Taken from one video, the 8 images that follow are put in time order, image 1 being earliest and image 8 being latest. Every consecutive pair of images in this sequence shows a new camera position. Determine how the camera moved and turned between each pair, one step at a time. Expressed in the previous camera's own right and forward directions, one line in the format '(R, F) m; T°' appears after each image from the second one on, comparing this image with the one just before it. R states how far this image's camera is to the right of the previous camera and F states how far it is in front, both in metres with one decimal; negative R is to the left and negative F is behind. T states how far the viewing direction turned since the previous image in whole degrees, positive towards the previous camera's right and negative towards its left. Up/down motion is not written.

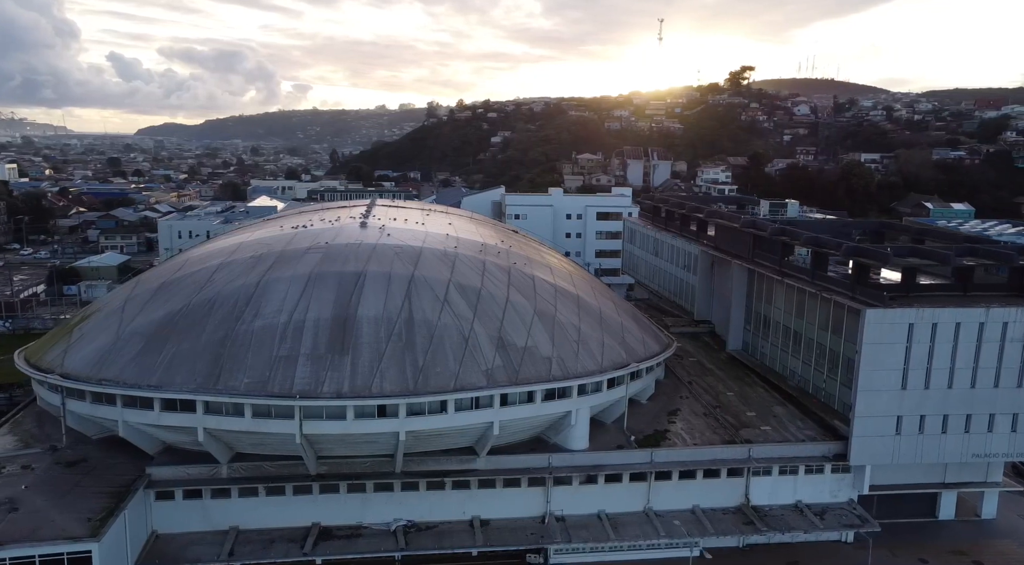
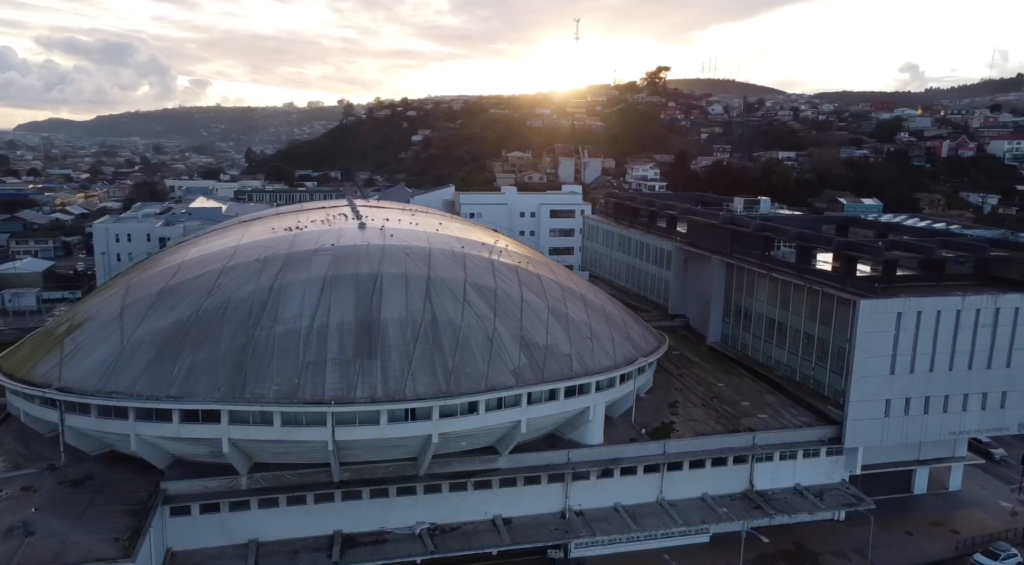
(-2.8, 0.0) m; +6°
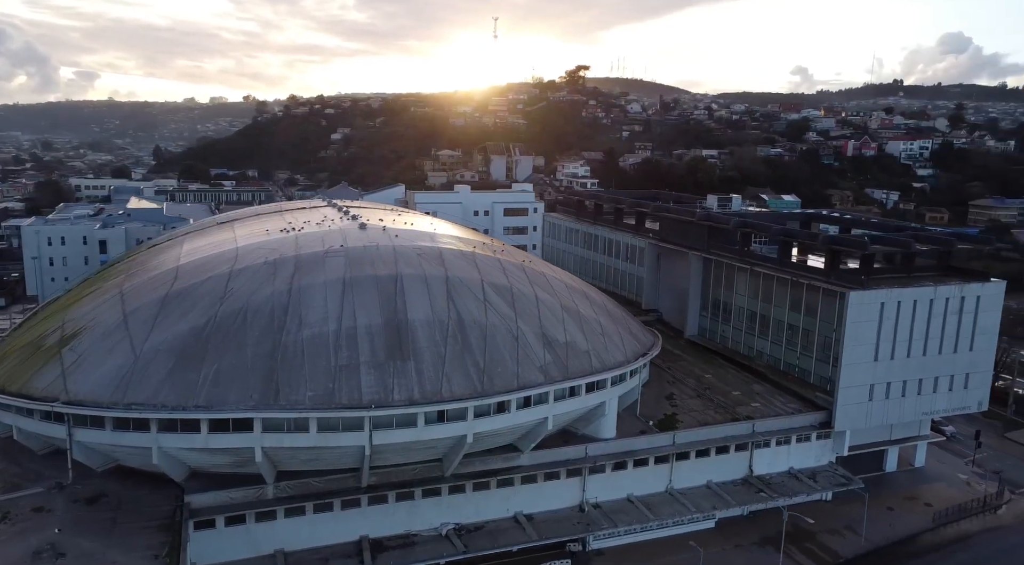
(-2.8, 0.0) m; +6°
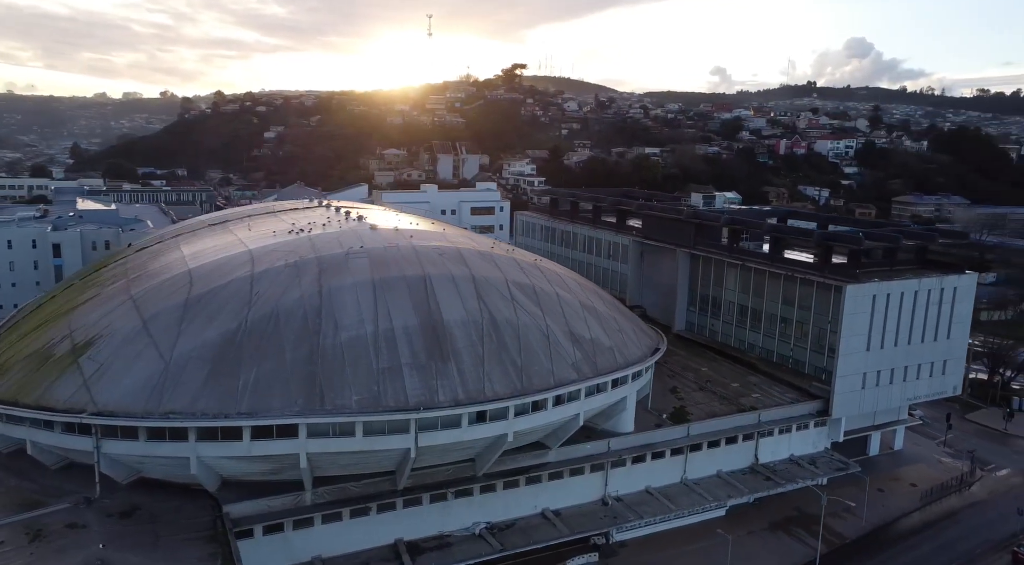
(-2.6, -0.1) m; +5°
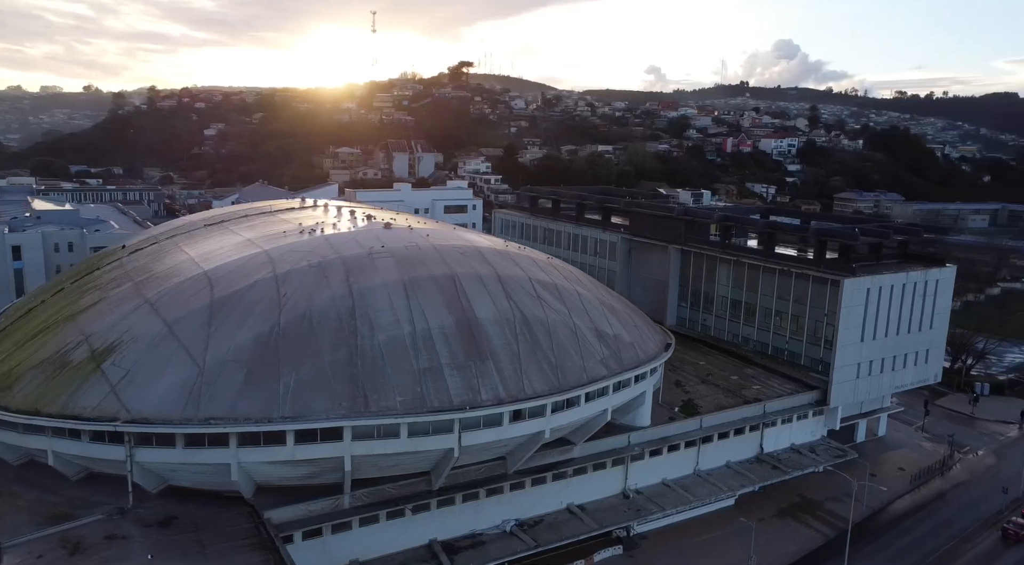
(-2.3, 0.0) m; +4°
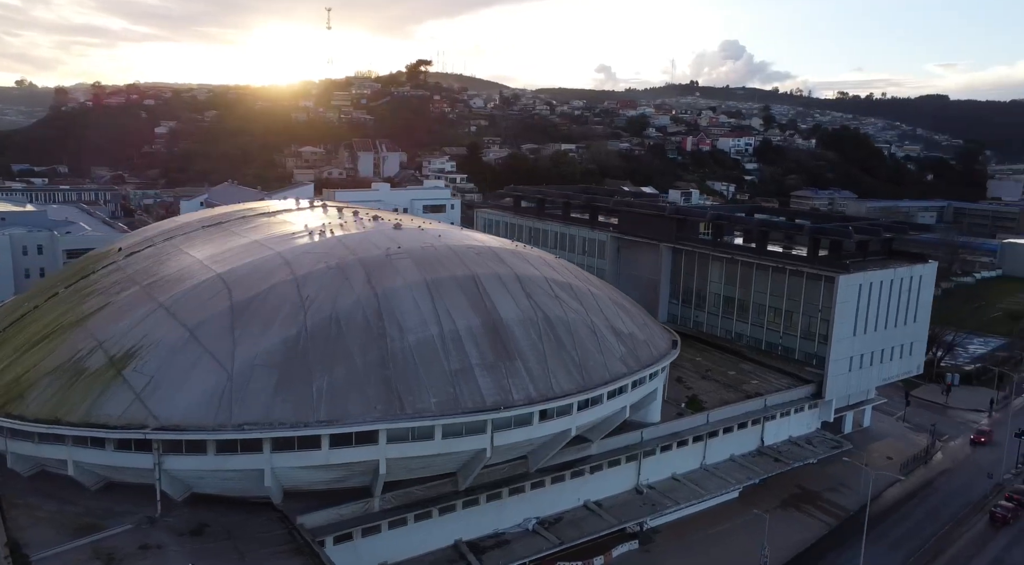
(-1.8, -0.1) m; +3°
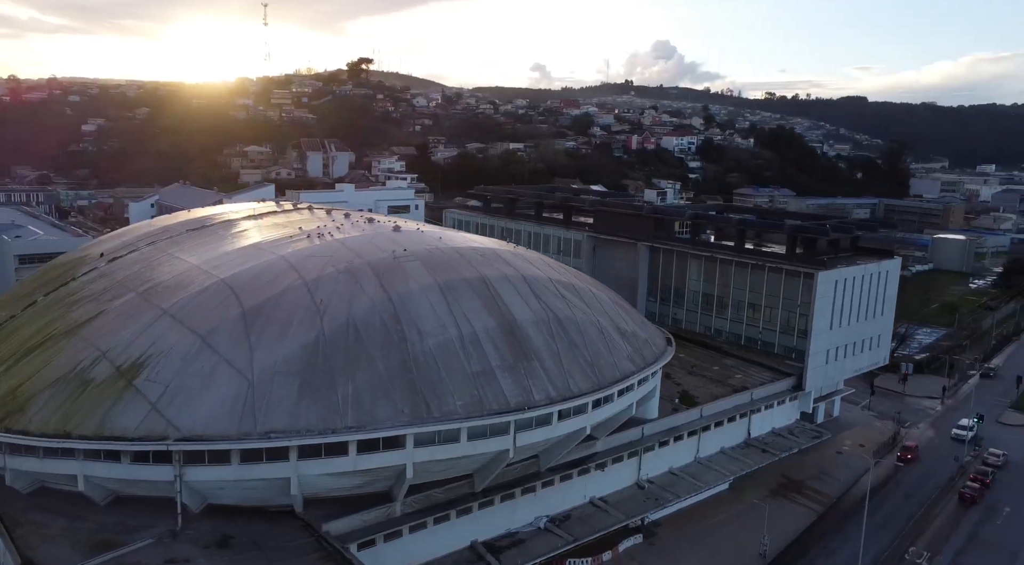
(-1.9, -0.1) m; +5°
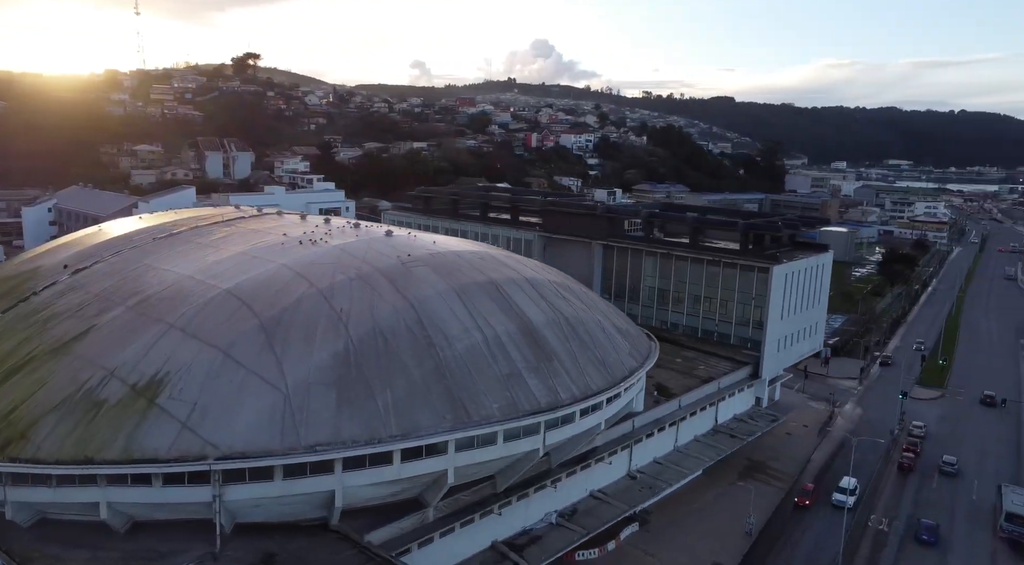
(-3.3, -0.2) m; +8°
